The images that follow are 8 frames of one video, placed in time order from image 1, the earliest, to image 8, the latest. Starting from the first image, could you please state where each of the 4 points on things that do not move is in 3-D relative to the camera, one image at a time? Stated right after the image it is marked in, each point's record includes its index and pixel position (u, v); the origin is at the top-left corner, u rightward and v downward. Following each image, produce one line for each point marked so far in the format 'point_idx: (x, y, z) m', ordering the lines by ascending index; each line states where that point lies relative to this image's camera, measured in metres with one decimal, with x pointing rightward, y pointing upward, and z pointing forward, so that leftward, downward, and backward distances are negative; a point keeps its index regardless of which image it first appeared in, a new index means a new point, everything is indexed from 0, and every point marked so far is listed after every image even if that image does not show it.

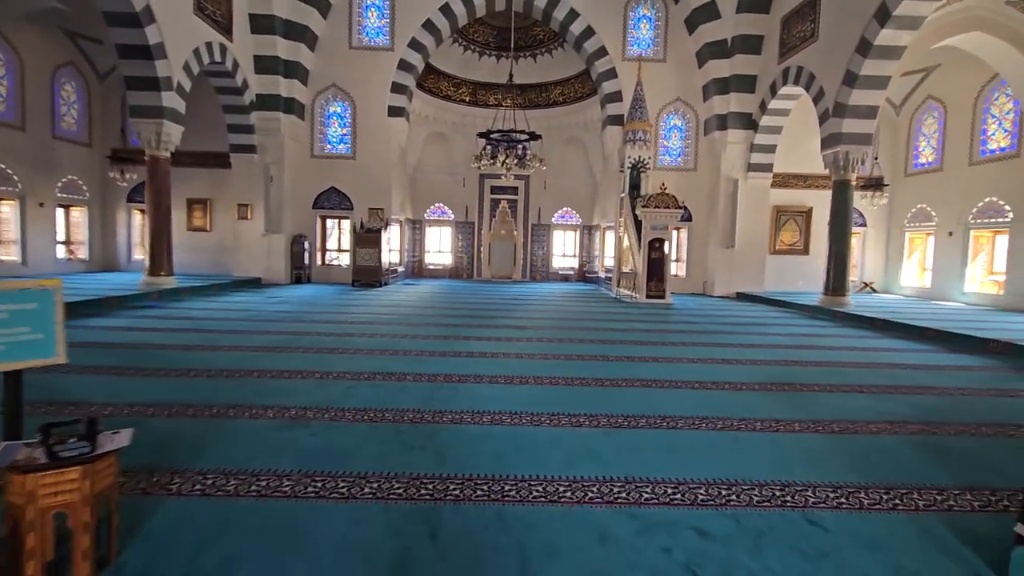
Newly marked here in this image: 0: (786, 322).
0: (+2.8, -0.3, +5.2) m
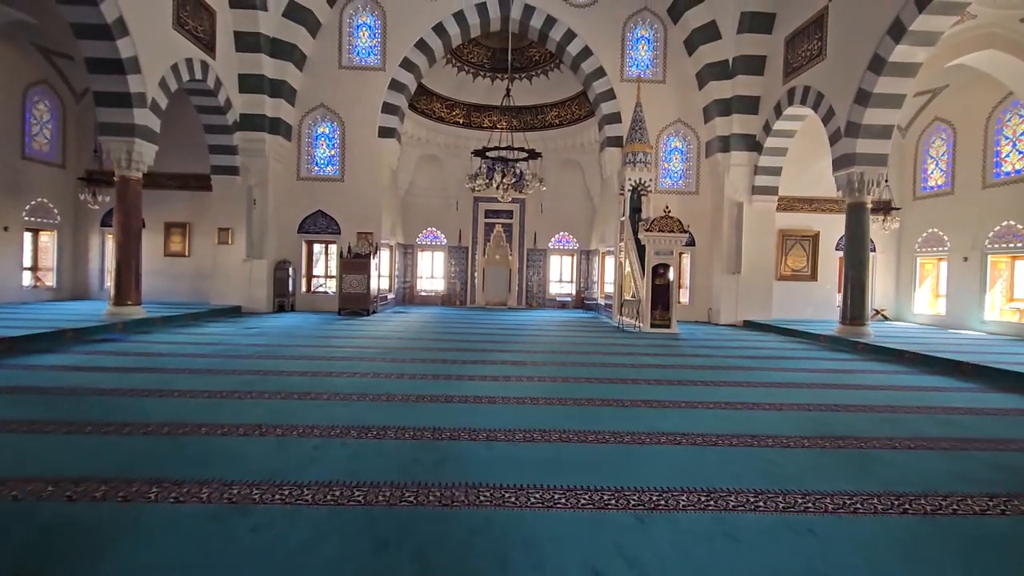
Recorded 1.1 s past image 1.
0: (+2.8, -0.6, +4.8) m
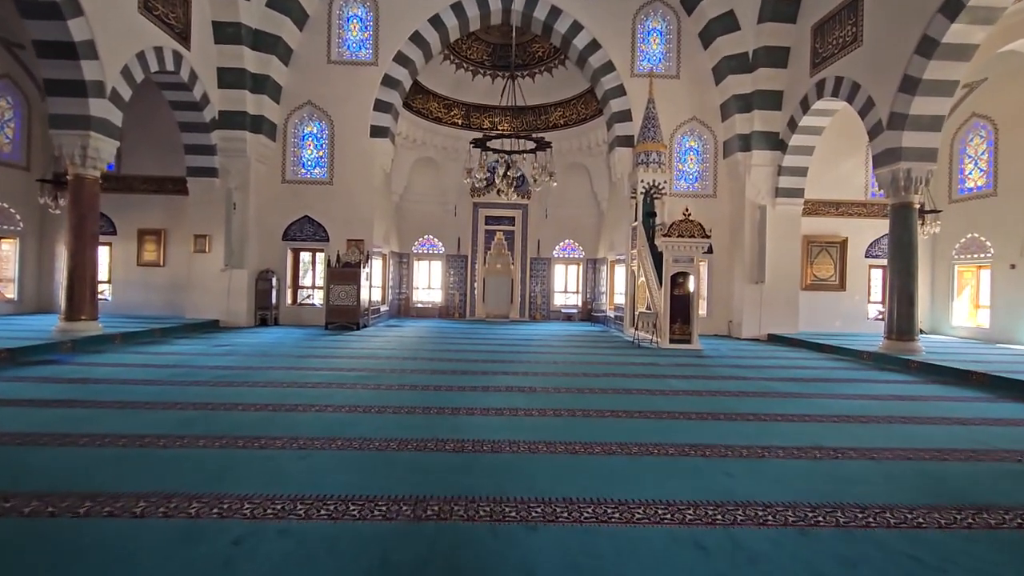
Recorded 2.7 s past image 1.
0: (+2.8, -0.7, +4.2) m
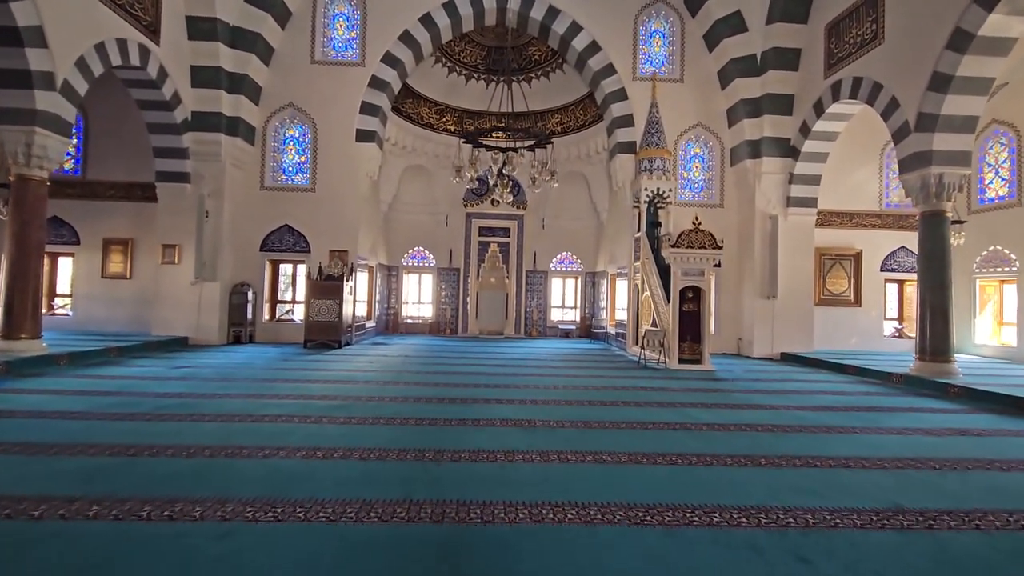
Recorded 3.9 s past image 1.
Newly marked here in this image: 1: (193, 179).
0: (+2.8, -0.8, +3.7) m
1: (-3.9, +1.3, +6.2) m
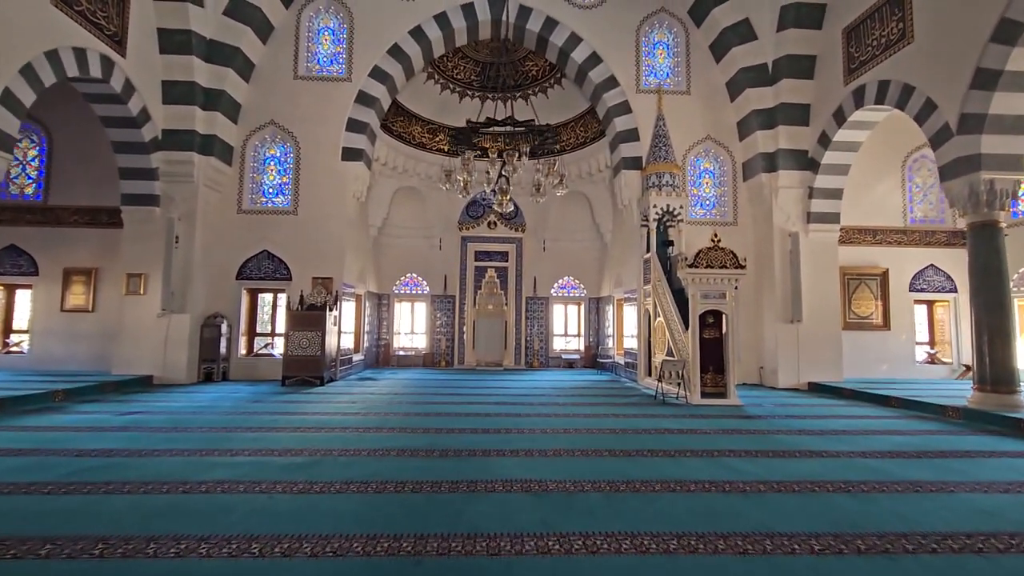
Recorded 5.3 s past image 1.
0: (+2.8, -1.0, +3.2) m
1: (-3.9, +1.0, +5.7) m
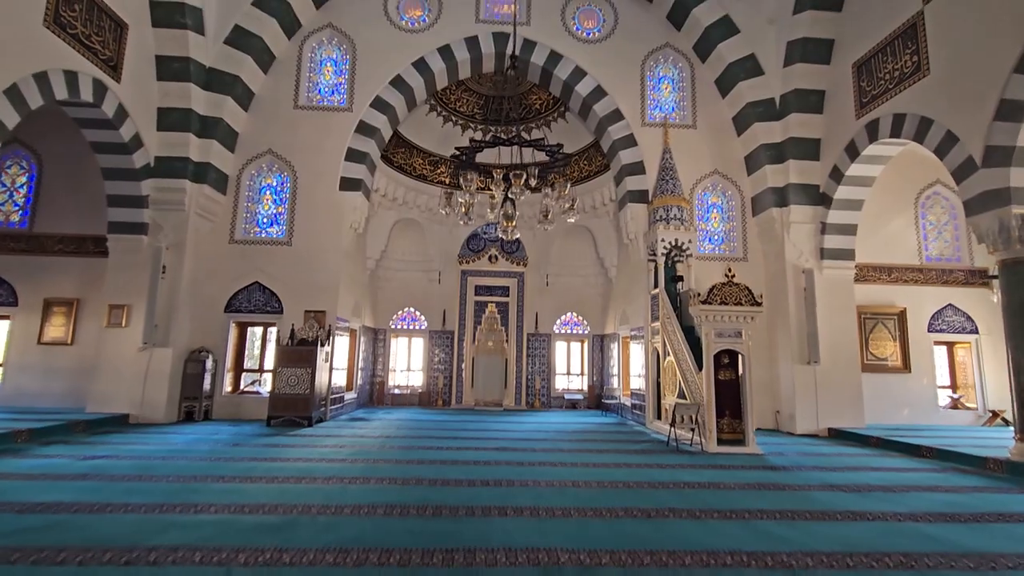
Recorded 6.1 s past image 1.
0: (+2.8, -1.2, +2.8) m
1: (-3.8, +0.6, +5.4) m
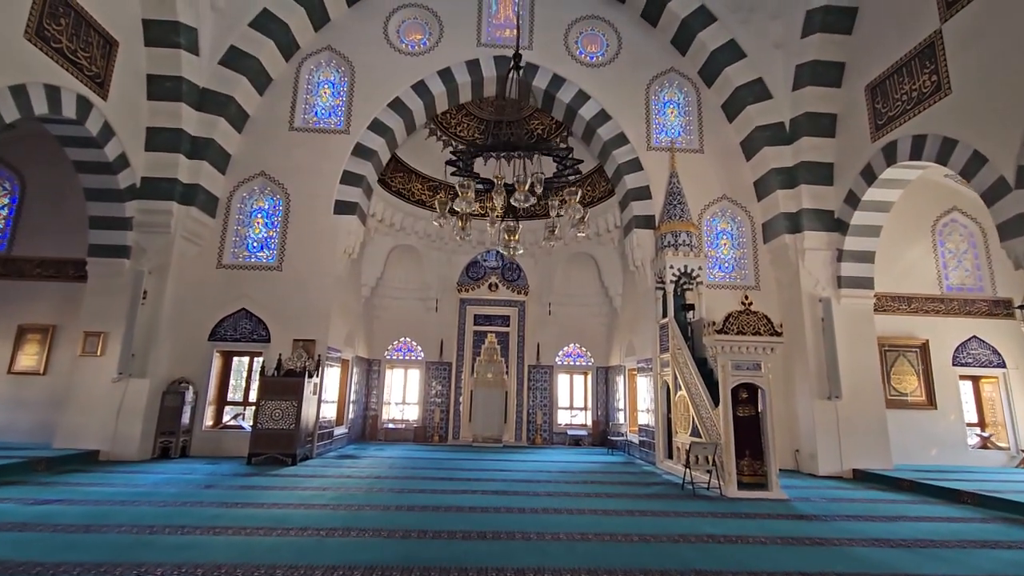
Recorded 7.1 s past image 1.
0: (+2.8, -1.3, +2.5) m
1: (-3.8, +0.4, +5.2) m
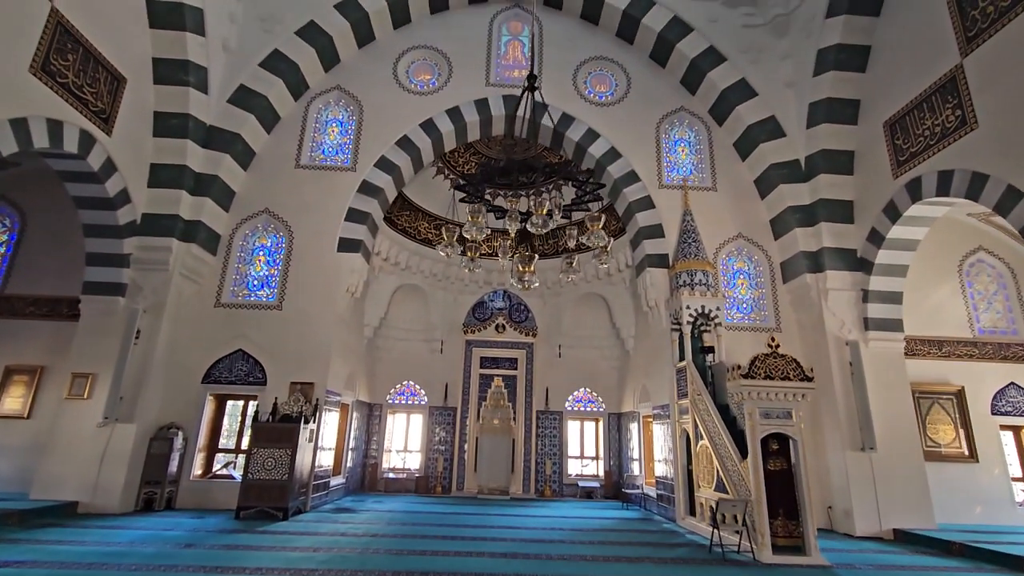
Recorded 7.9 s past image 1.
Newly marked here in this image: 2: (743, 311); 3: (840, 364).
0: (+2.9, -1.5, +2.1) m
1: (-3.7, 0.0, +5.0) m
2: (+2.5, -0.2, +5.6) m
3: (+3.3, -0.8, +5.1) m
